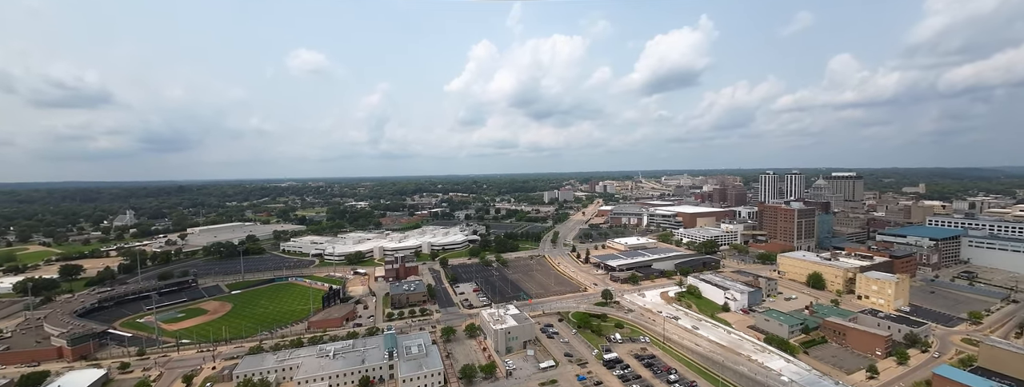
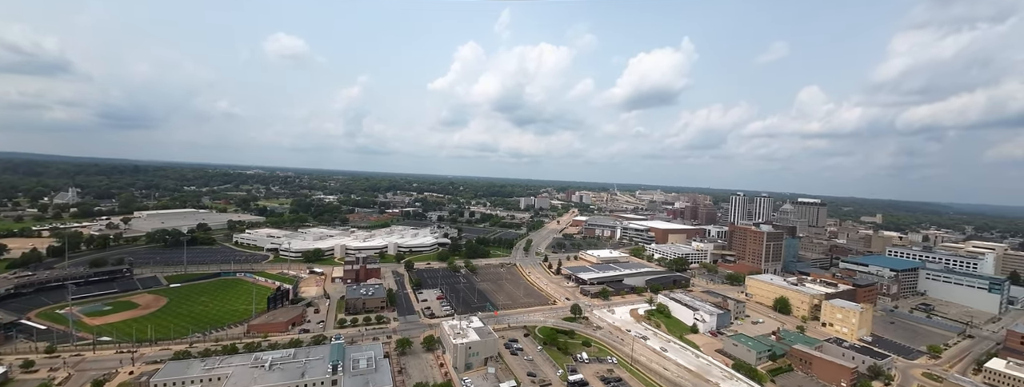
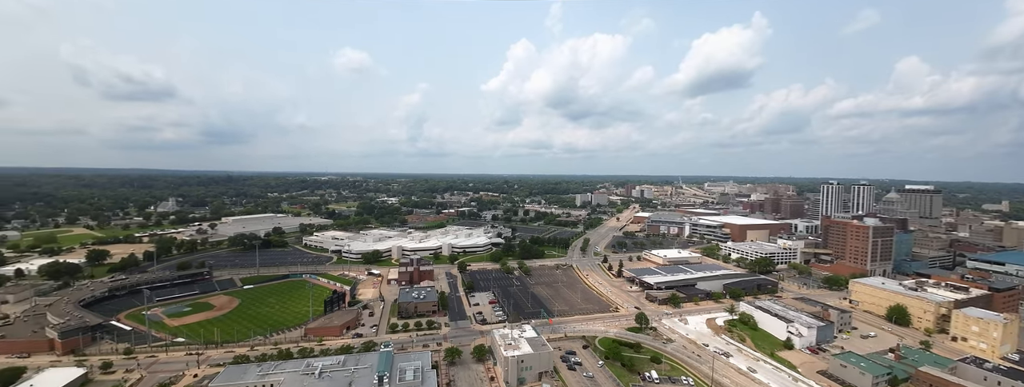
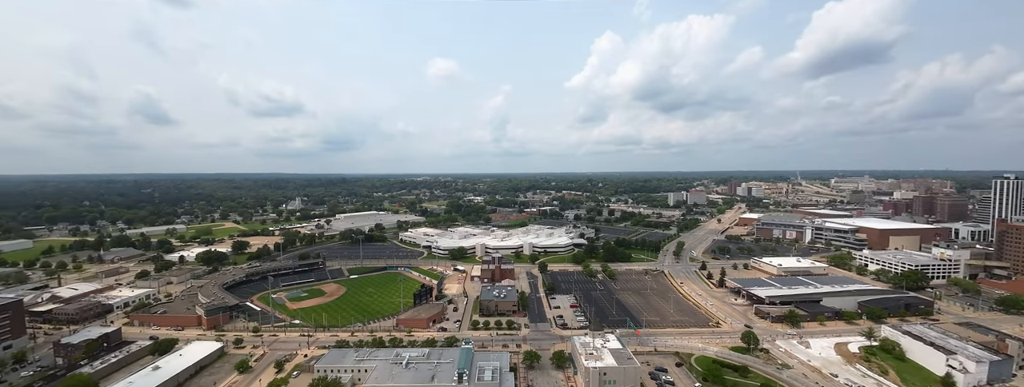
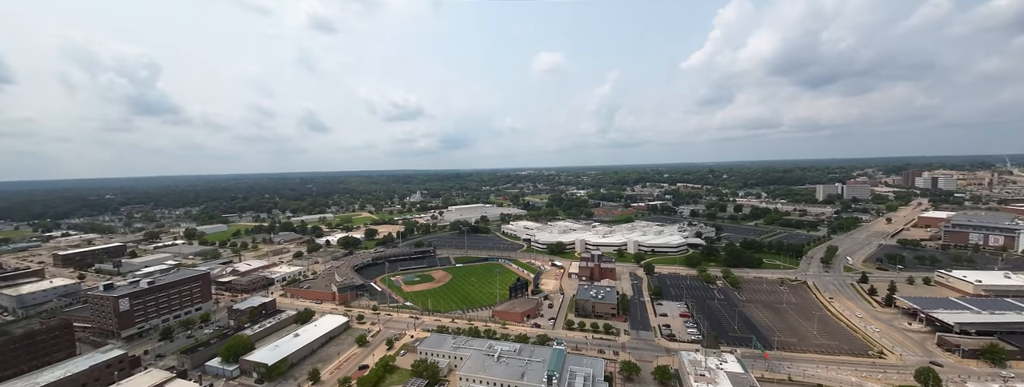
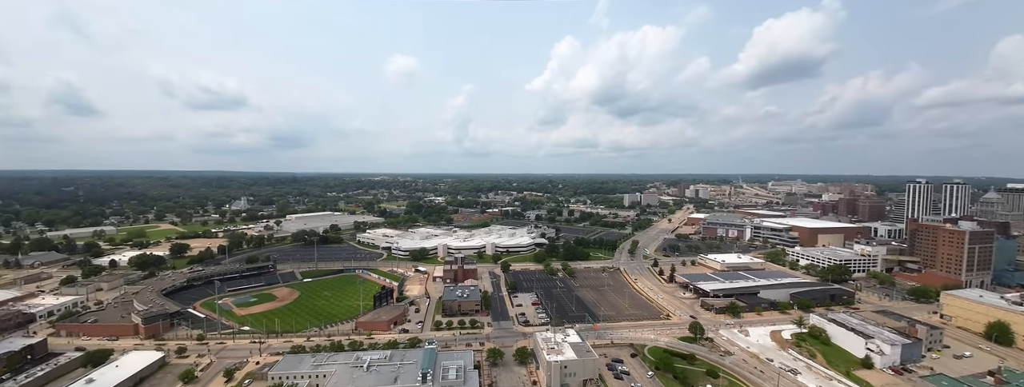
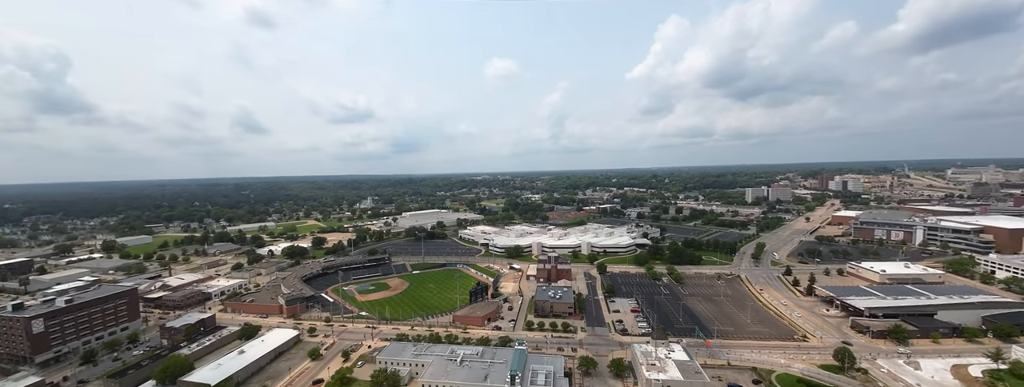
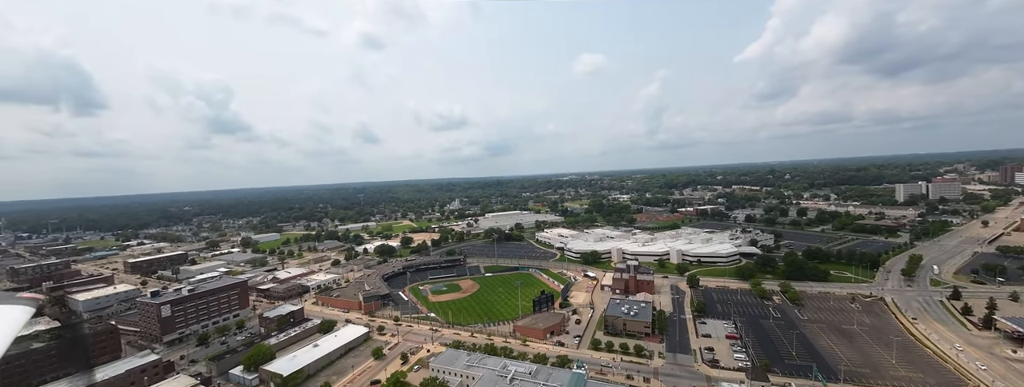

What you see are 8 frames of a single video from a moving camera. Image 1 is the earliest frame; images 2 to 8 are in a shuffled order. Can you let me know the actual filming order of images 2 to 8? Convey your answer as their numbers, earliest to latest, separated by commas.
2, 3, 6, 4, 7, 5, 8
